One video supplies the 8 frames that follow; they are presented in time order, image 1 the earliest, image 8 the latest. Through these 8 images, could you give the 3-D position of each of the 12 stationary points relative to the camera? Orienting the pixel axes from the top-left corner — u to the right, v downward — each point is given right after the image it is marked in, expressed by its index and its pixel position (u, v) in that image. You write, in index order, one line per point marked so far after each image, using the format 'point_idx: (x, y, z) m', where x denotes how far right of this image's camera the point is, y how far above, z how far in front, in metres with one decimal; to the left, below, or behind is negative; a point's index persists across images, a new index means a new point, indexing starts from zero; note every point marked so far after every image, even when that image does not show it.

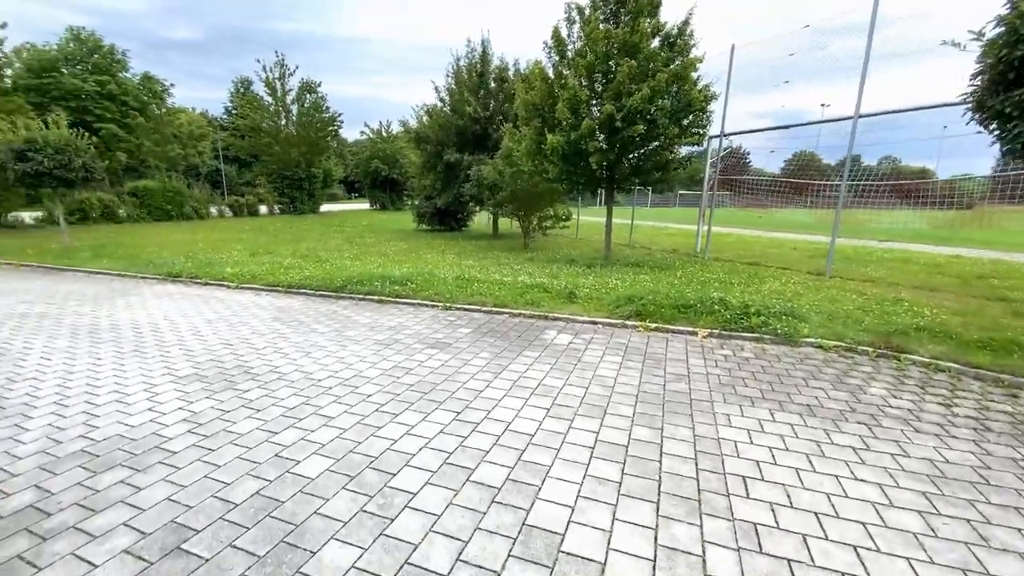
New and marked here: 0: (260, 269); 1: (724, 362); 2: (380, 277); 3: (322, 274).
0: (-5.2, +0.4, +9.1) m
1: (+2.3, -0.8, +4.7) m
2: (-2.3, +0.2, +7.8) m
3: (-3.6, +0.3, +8.4) m
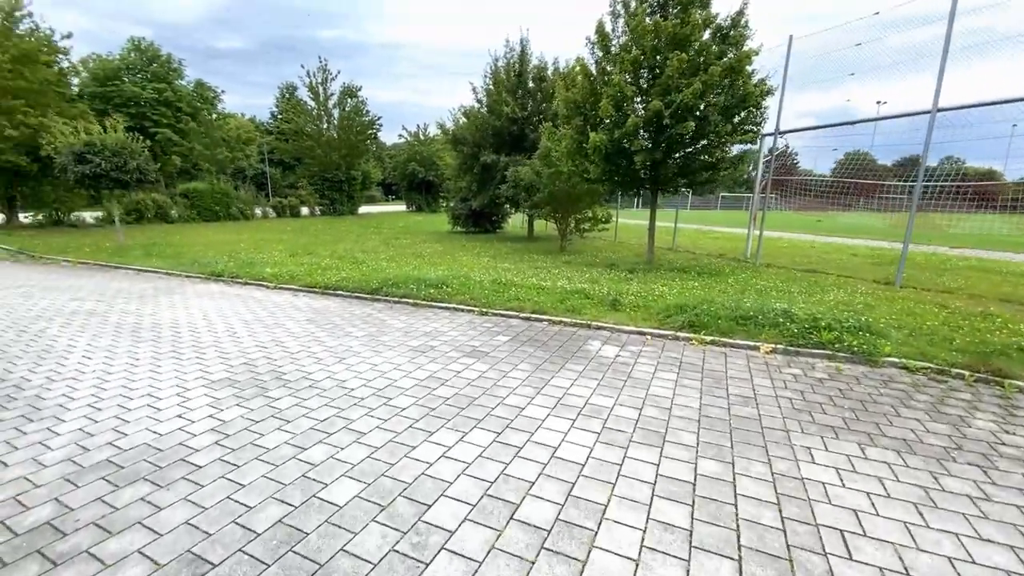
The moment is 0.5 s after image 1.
0: (-4.5, +0.4, +9.1) m
1: (+2.7, -0.9, +4.2) m
2: (-1.7, +0.1, +7.6) m
3: (-2.9, +0.2, +8.3) m
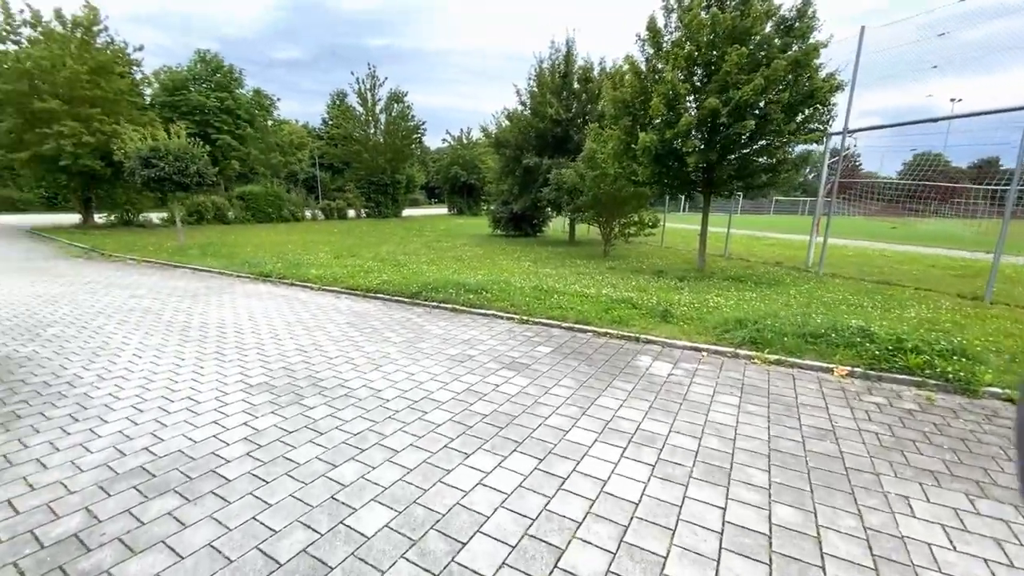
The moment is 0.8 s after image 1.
0: (-3.6, +0.4, +9.2) m
1: (+3.0, -1.1, +3.6) m
2: (-1.0, +0.1, +7.4) m
3: (-2.2, +0.2, +8.3) m
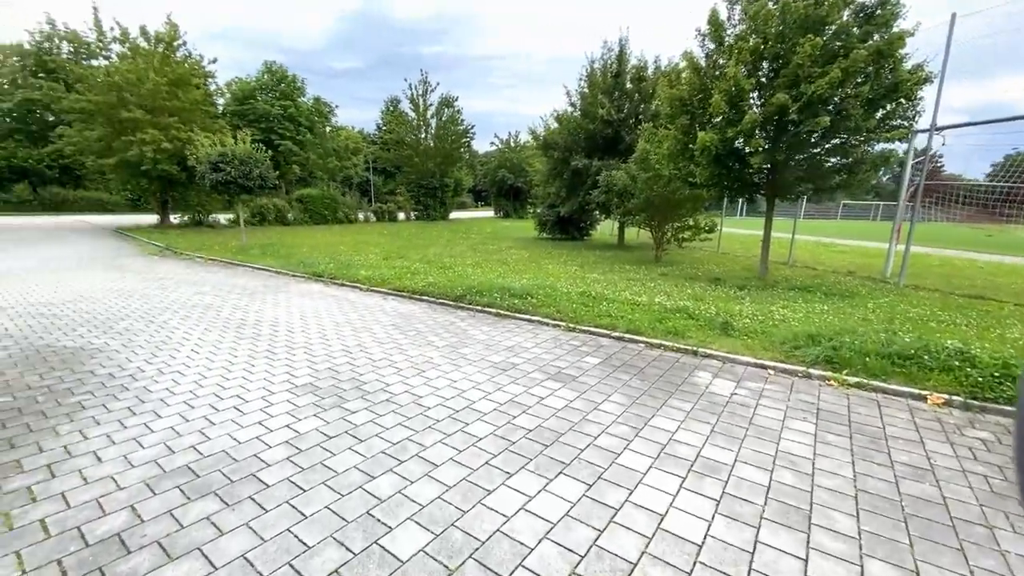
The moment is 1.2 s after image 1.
0: (-2.6, +0.3, +9.3) m
1: (+3.4, -1.2, +3.1) m
2: (-0.2, 0.0, +7.3) m
3: (-1.3, +0.1, +8.2) m
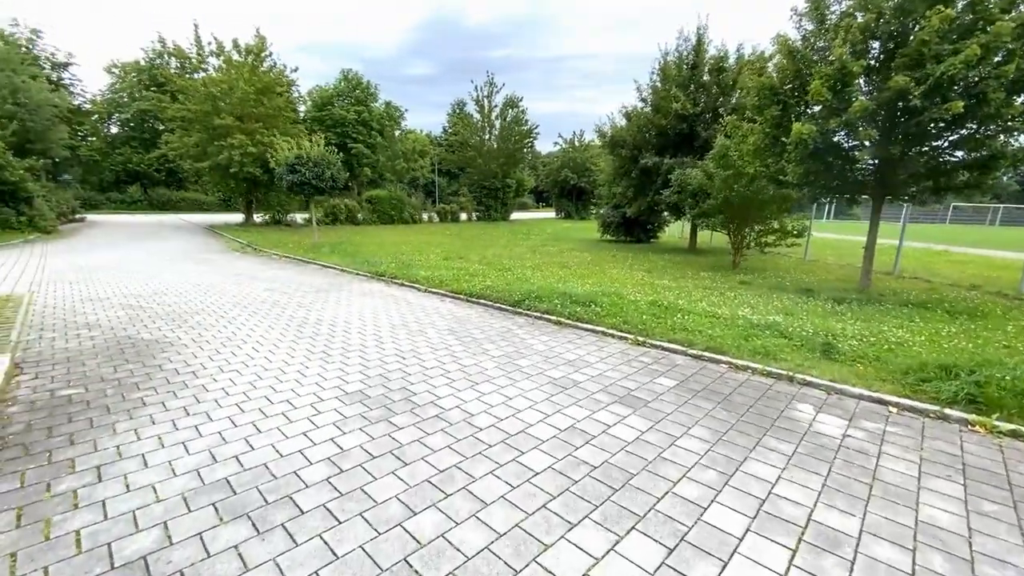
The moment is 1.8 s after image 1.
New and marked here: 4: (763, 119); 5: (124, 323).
0: (-1.4, +0.3, +9.2) m
1: (+3.7, -1.4, +2.2) m
2: (+0.8, -0.1, +6.9) m
3: (-0.2, +0.1, +7.9) m
4: (+4.9, +3.3, +8.7) m
5: (-5.1, -0.5, +5.8) m
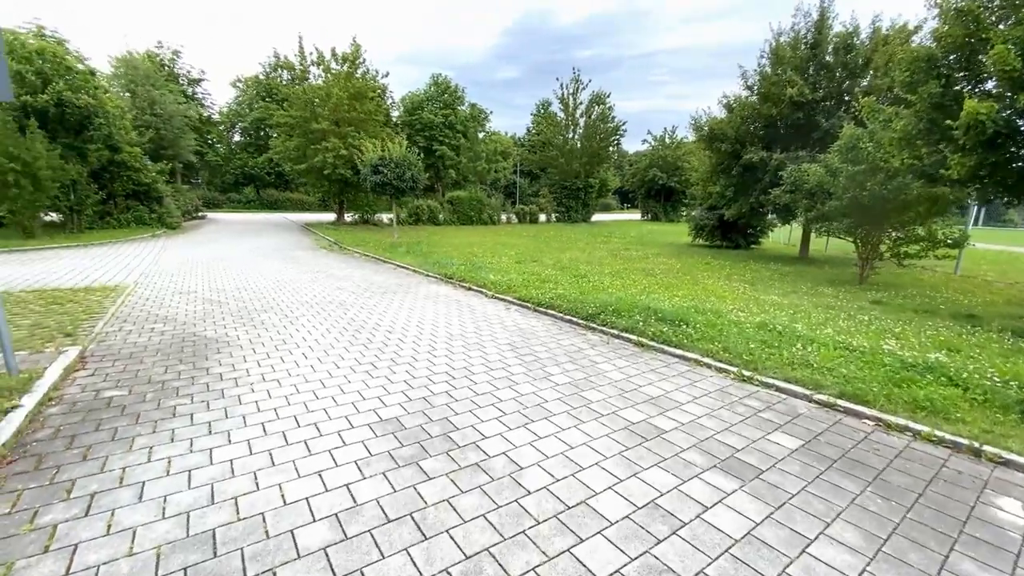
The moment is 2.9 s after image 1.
0: (+0.1, +0.2, +8.6) m
1: (+3.8, -1.6, +0.8) m
2: (+1.8, -0.3, +5.9) m
3: (+1.0, -0.1, +7.1) m
4: (+6.3, +3.0, +6.9) m
5: (-4.2, -0.4, +5.9) m
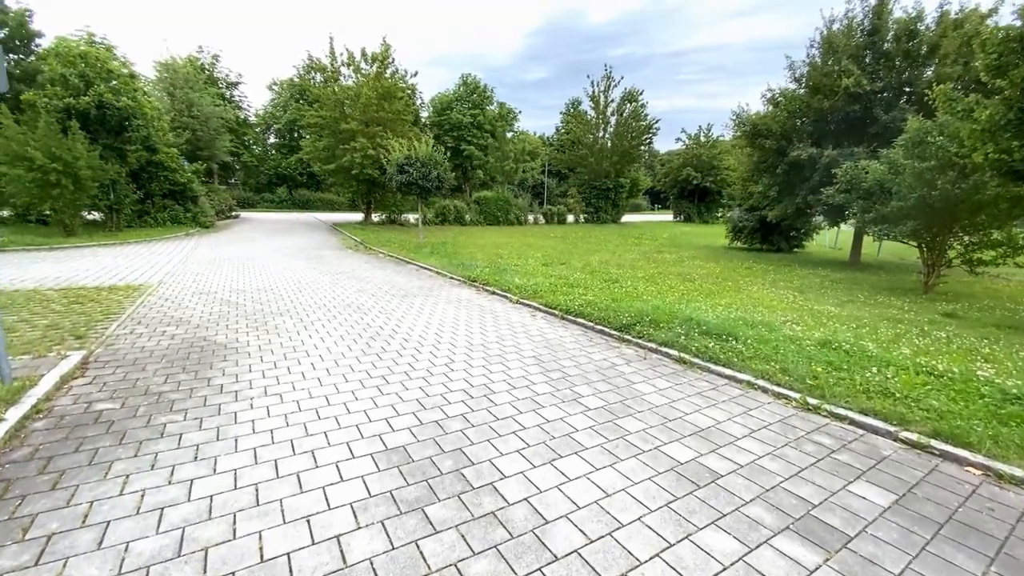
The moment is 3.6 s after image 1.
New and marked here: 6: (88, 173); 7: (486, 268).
0: (+0.6, +0.1, +8.1) m
1: (+3.8, -1.8, +0.1) m
2: (+2.1, -0.4, +5.3) m
3: (+1.4, -0.2, +6.6) m
4: (+6.7, +2.8, +6.1) m
5: (-3.9, -0.4, +5.6) m
6: (-12.9, +3.5, +13.3) m
7: (-0.5, +0.4, +9.8) m
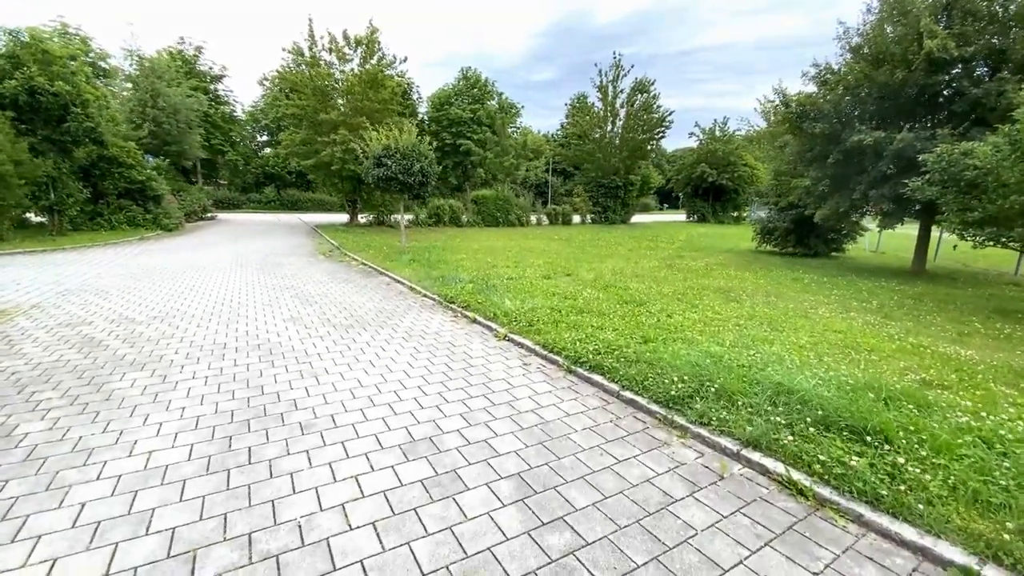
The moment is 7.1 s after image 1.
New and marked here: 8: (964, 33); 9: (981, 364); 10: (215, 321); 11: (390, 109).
0: (+0.4, -0.3, +6.0) m
1: (+3.5, -2.1, -2.0) m
2: (+1.9, -0.7, +3.2) m
3: (+1.3, -0.5, +4.5) m
4: (+6.5, +2.5, +3.9) m
5: (-4.1, -0.8, +3.6) m
6: (-13.0, +3.1, +11.4) m
7: (-0.7, +0.1, +7.7) m
8: (+9.0, +5.1, +8.8) m
9: (+4.5, -0.7, +4.2) m
10: (-3.8, -0.4, +5.7) m
11: (-5.3, +7.8, +19.0) m
